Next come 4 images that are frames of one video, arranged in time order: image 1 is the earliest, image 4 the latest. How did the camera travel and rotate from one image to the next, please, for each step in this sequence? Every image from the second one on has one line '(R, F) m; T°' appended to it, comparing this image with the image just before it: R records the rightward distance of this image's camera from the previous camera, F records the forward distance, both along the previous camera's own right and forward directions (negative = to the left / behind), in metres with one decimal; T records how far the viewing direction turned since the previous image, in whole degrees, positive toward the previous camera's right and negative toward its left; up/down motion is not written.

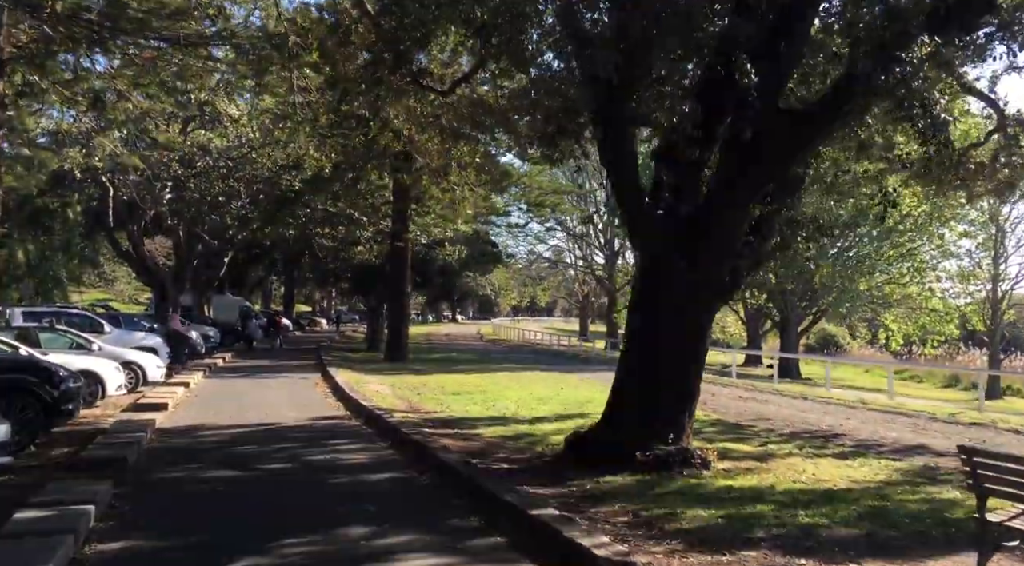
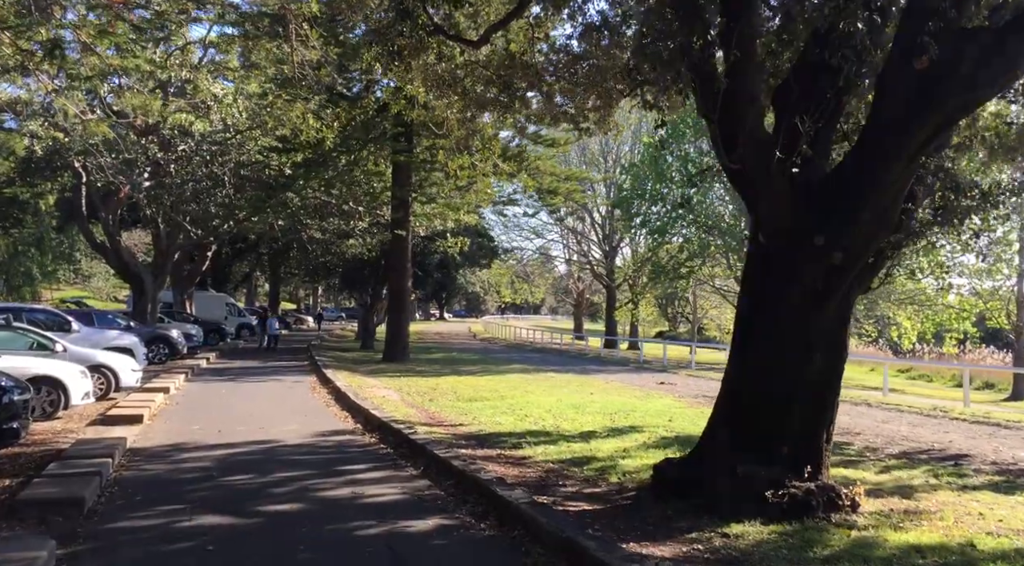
(-0.7, +2.1) m; +1°
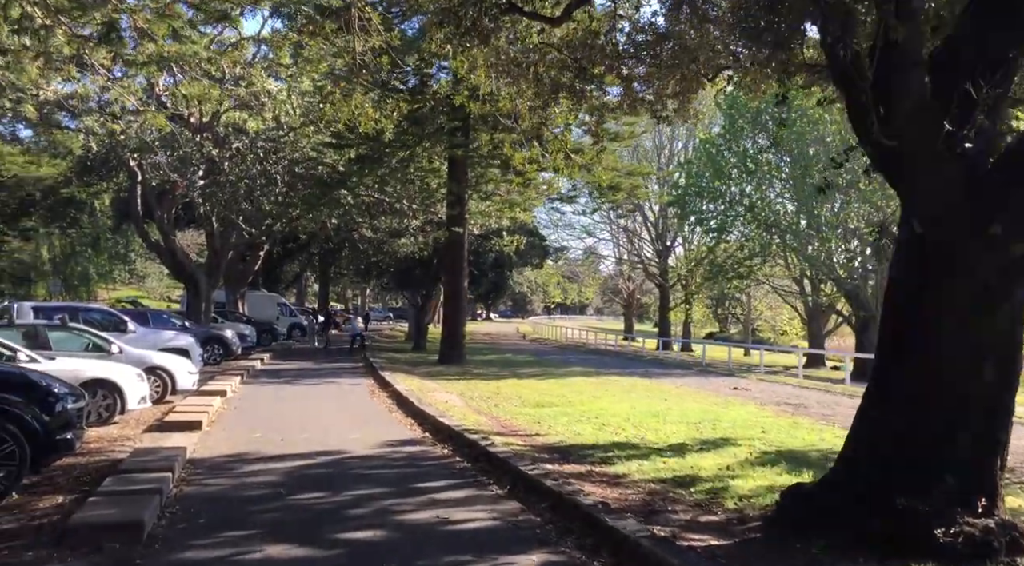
(-0.4, +0.8) m; -3°
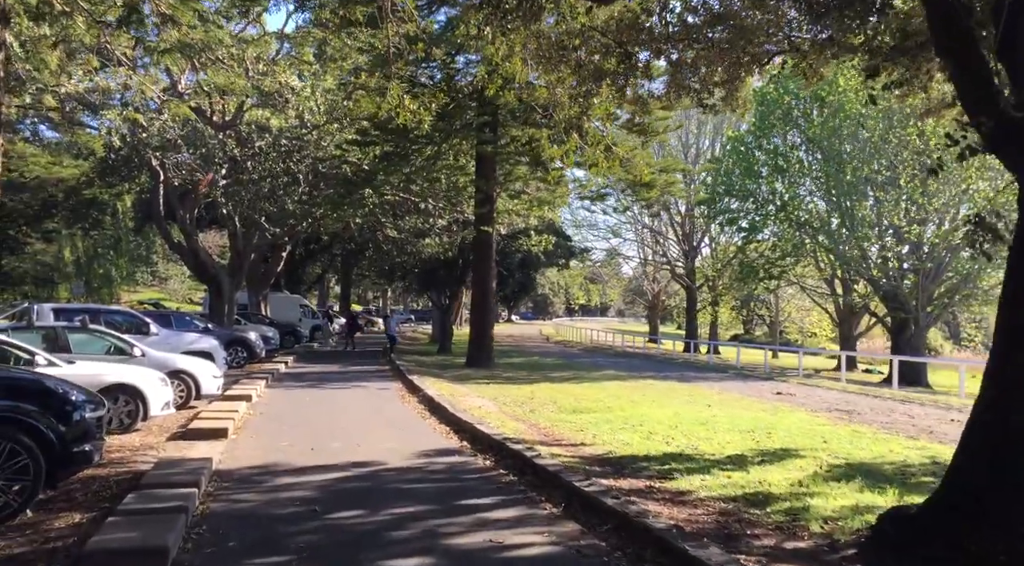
(-0.3, +0.6) m; -1°
